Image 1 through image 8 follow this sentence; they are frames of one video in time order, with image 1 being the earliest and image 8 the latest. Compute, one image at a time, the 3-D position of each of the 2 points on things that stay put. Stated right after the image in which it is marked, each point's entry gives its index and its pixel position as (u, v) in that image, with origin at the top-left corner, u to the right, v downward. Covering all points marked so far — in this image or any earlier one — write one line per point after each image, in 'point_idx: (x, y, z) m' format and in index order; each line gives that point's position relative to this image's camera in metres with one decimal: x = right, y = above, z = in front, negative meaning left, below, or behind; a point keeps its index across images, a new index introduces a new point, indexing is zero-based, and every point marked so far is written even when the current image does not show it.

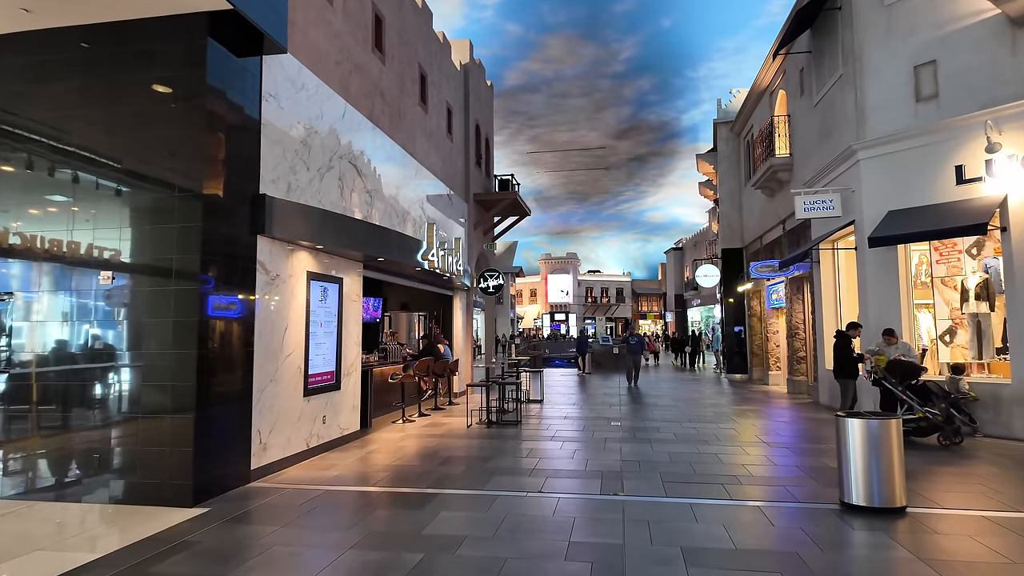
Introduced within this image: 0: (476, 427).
0: (-0.6, -2.3, +9.4) m
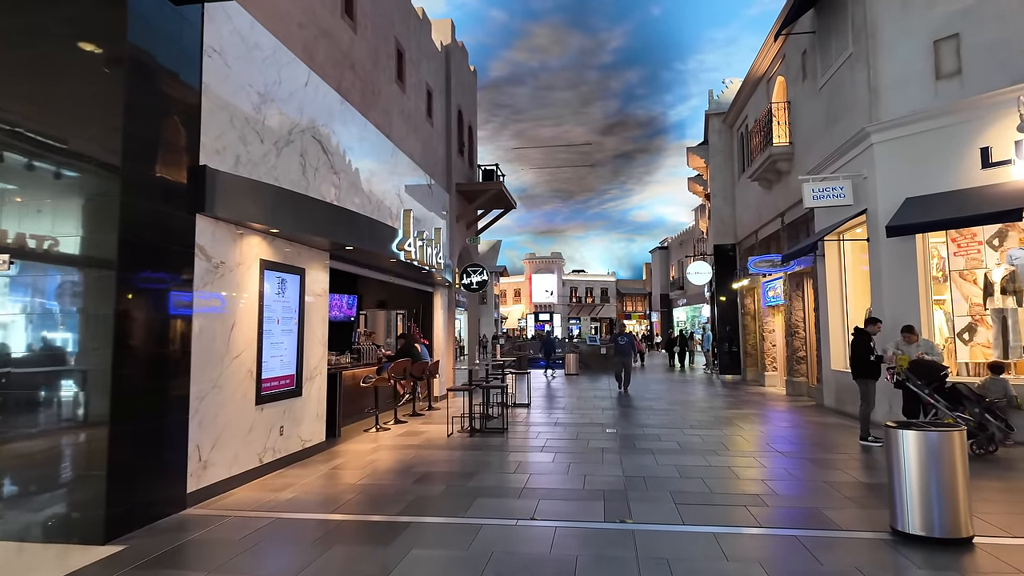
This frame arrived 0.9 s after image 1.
0: (-0.8, -2.2, +8.5) m
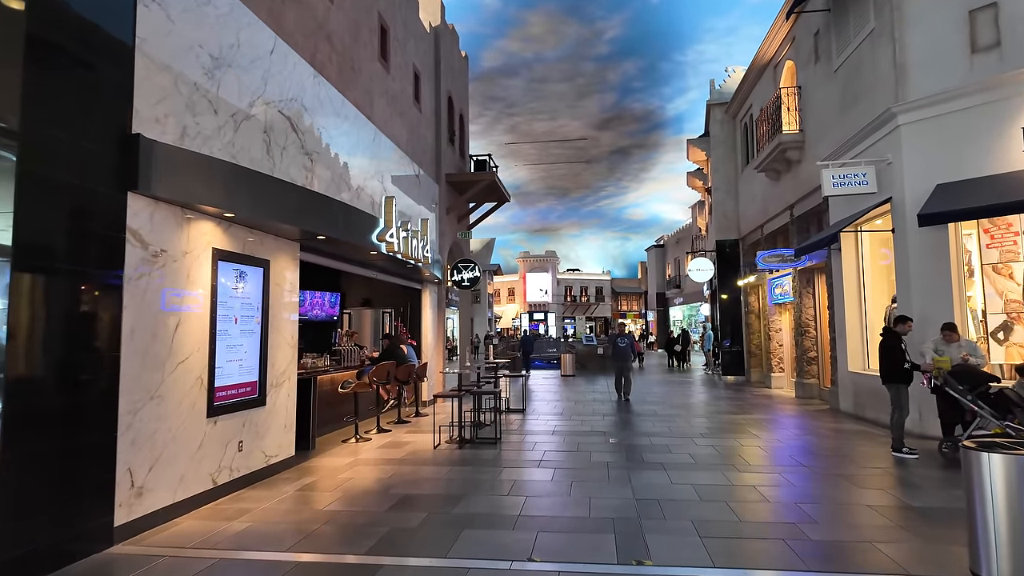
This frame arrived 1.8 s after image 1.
0: (-0.9, -2.1, +7.7) m
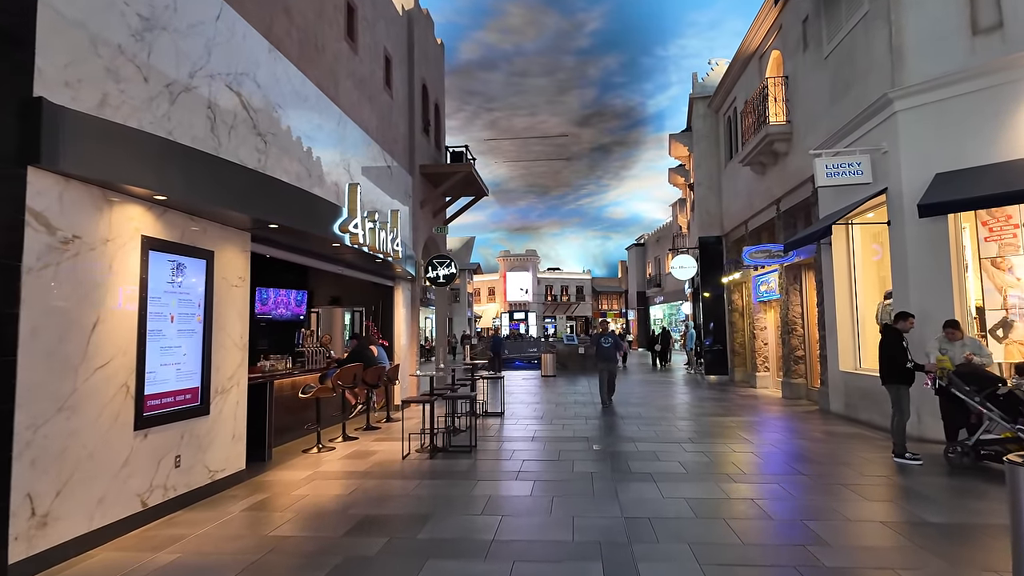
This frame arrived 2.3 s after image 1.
0: (-1.2, -2.0, +7.0) m
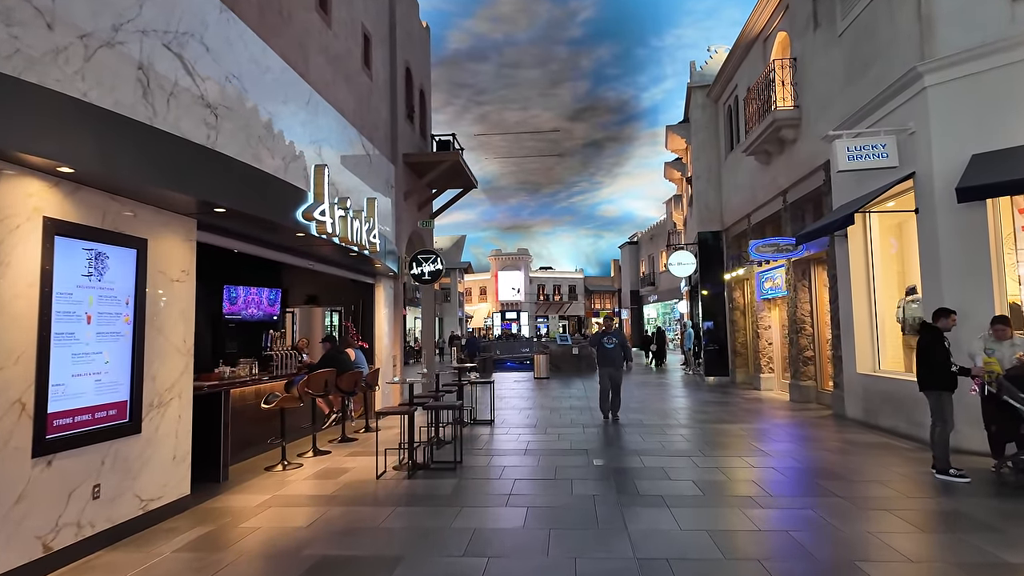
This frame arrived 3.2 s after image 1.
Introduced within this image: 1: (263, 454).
0: (-1.3, -2.0, +6.2) m
1: (-3.0, -2.0, +7.1) m
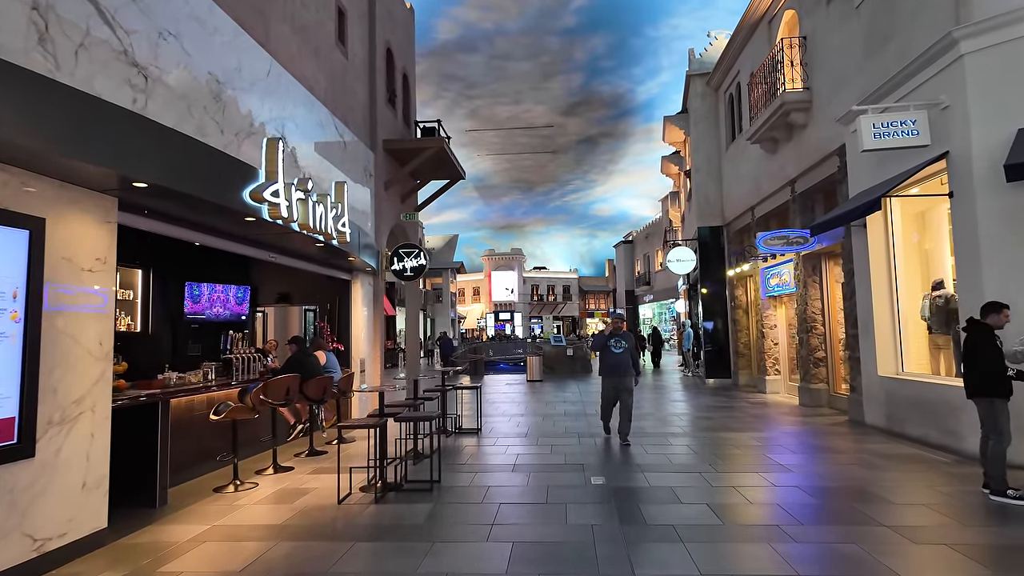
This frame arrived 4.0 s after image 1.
0: (-1.4, -1.9, +5.3) m
1: (-3.2, -2.0, +6.2) m
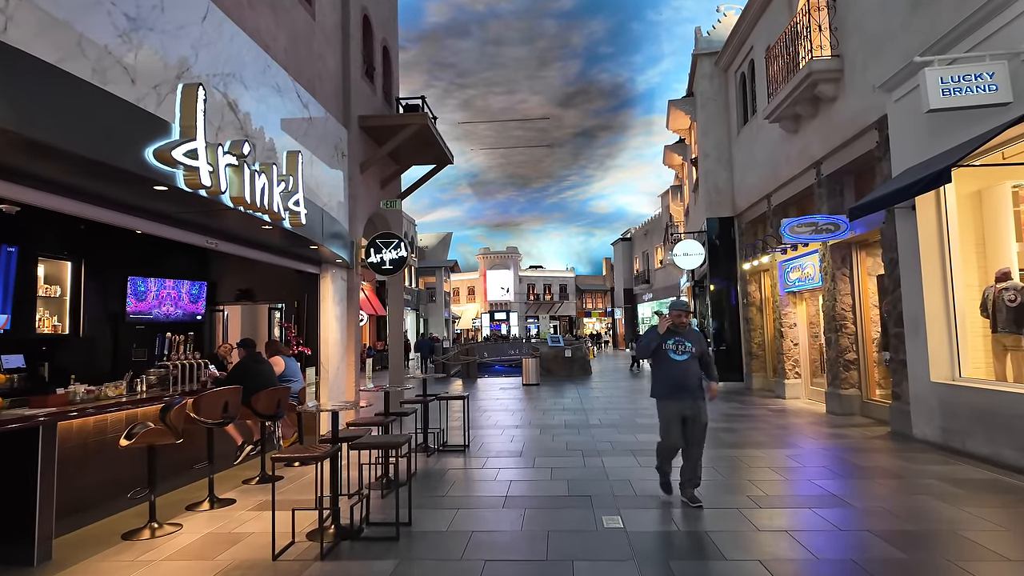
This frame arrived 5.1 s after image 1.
0: (-1.5, -1.9, +4.1) m
1: (-3.2, -1.9, +5.0) m
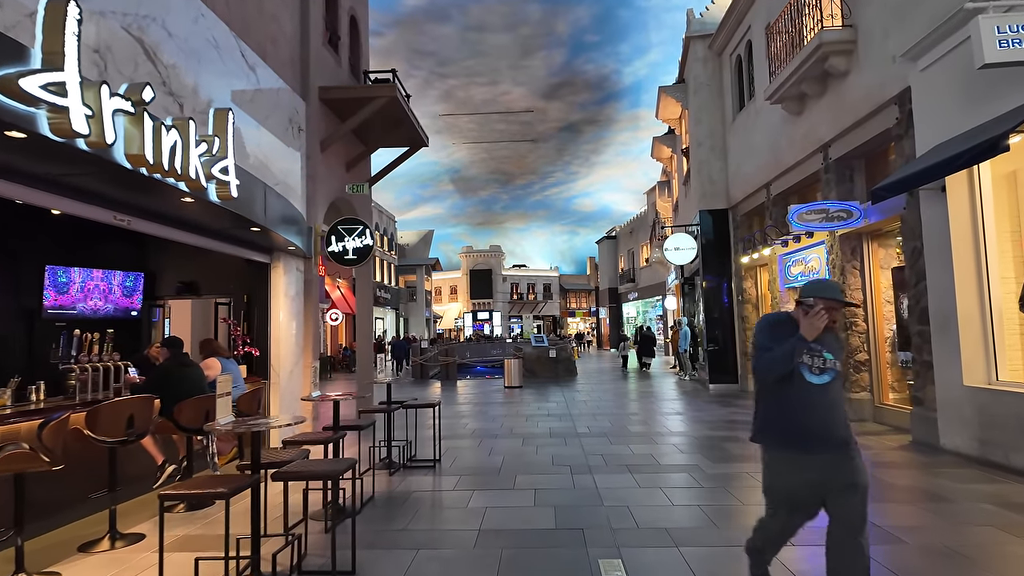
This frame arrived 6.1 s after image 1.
0: (-1.6, -1.8, +3.1) m
1: (-3.4, -1.8, +3.9) m
